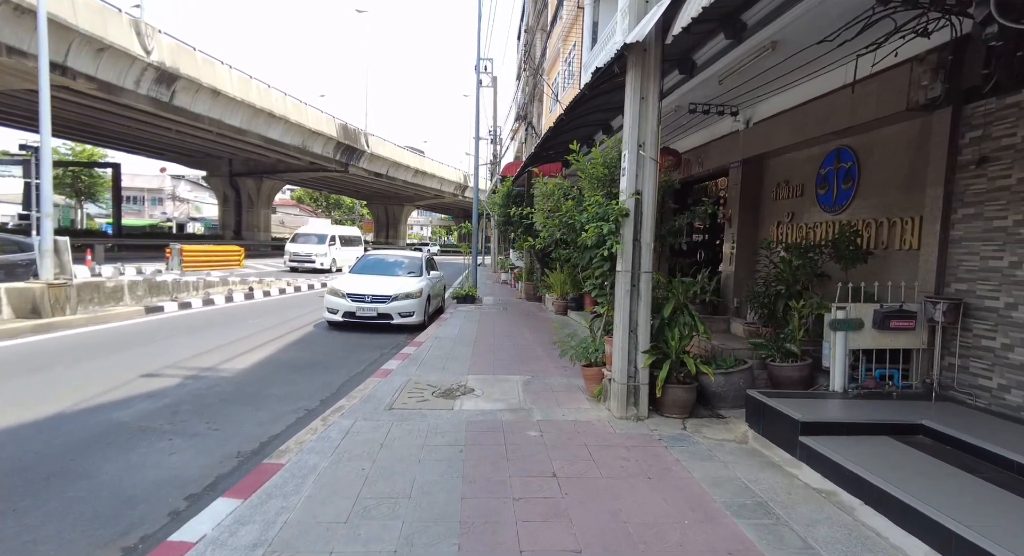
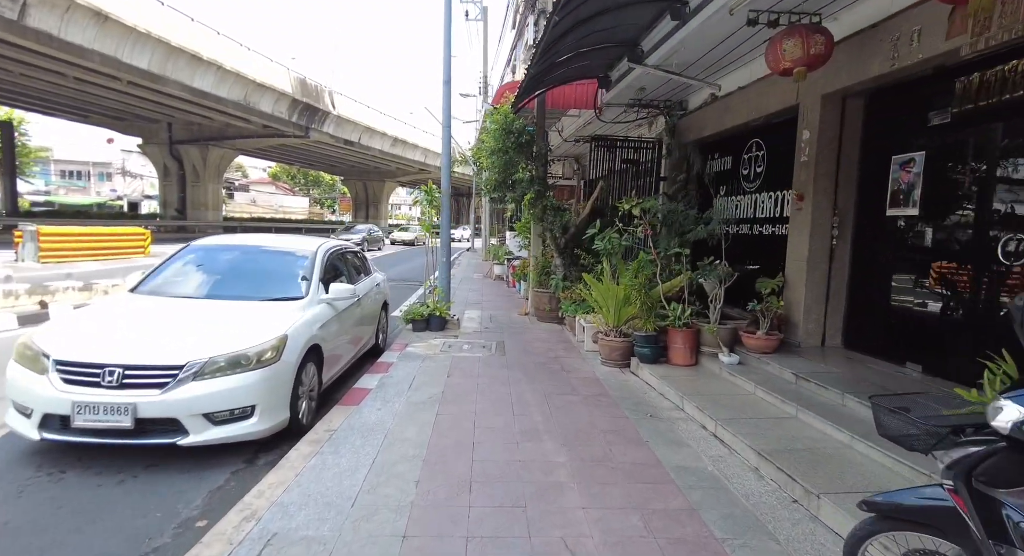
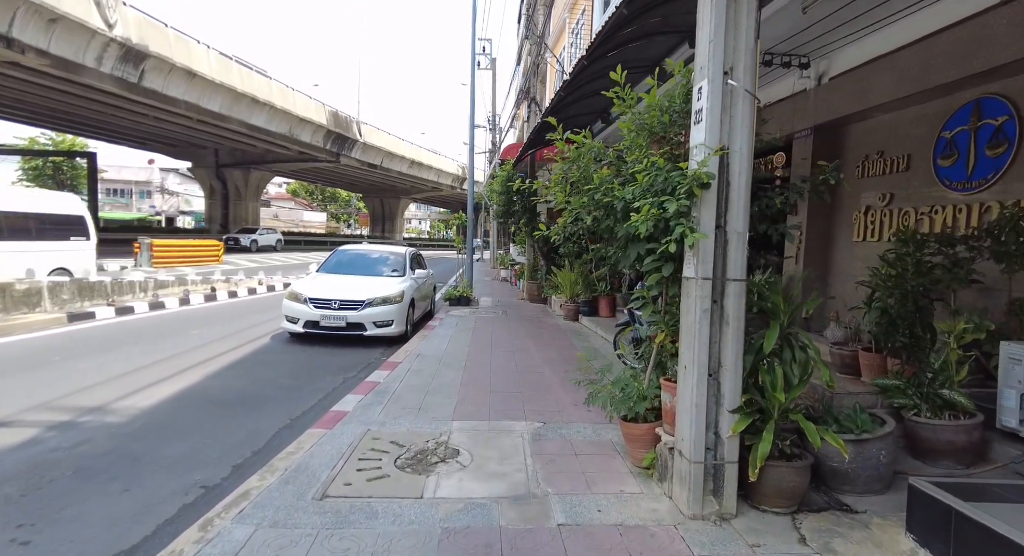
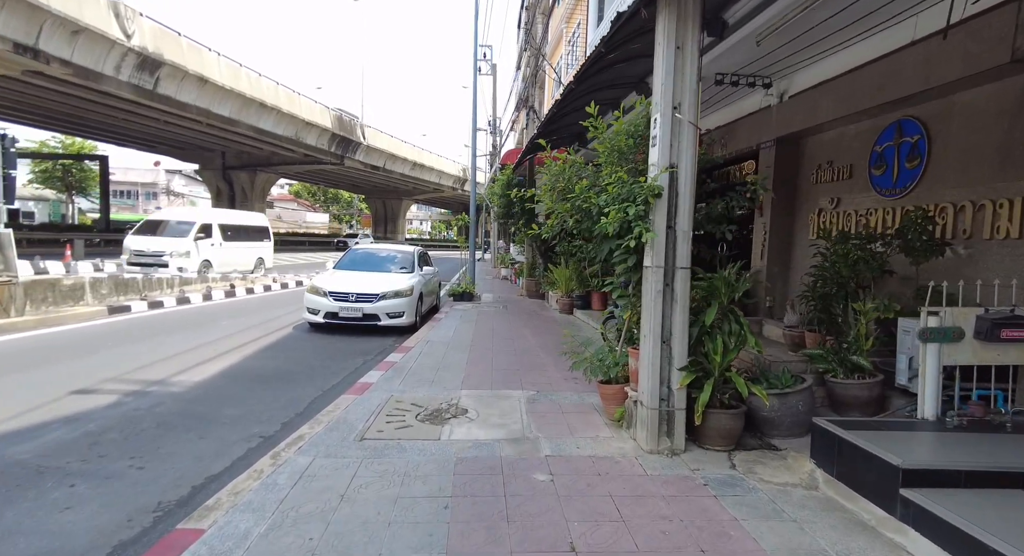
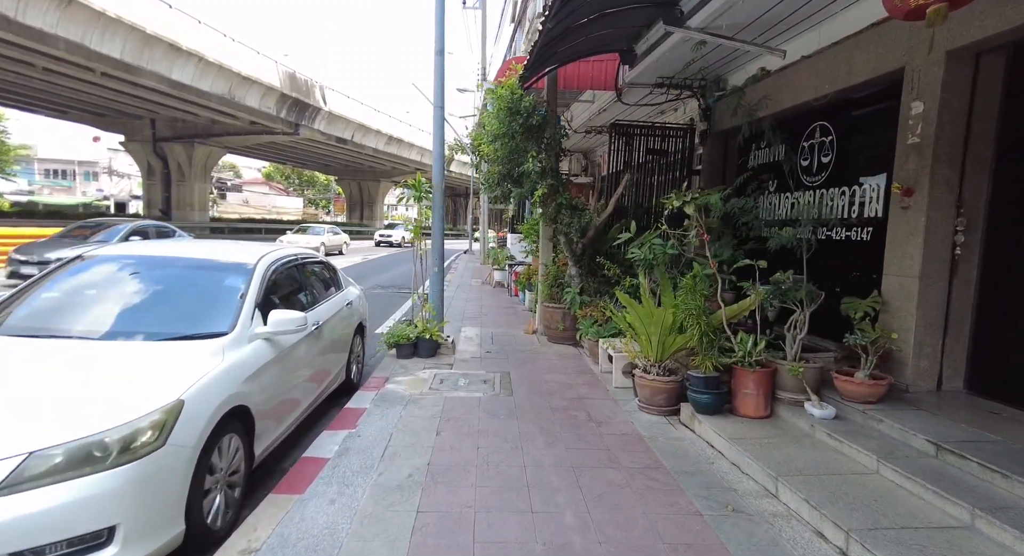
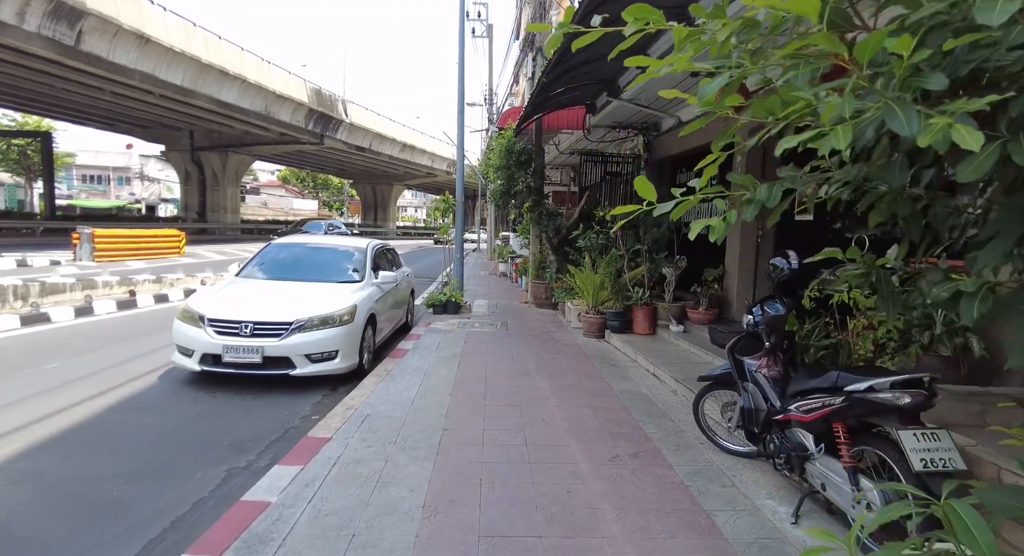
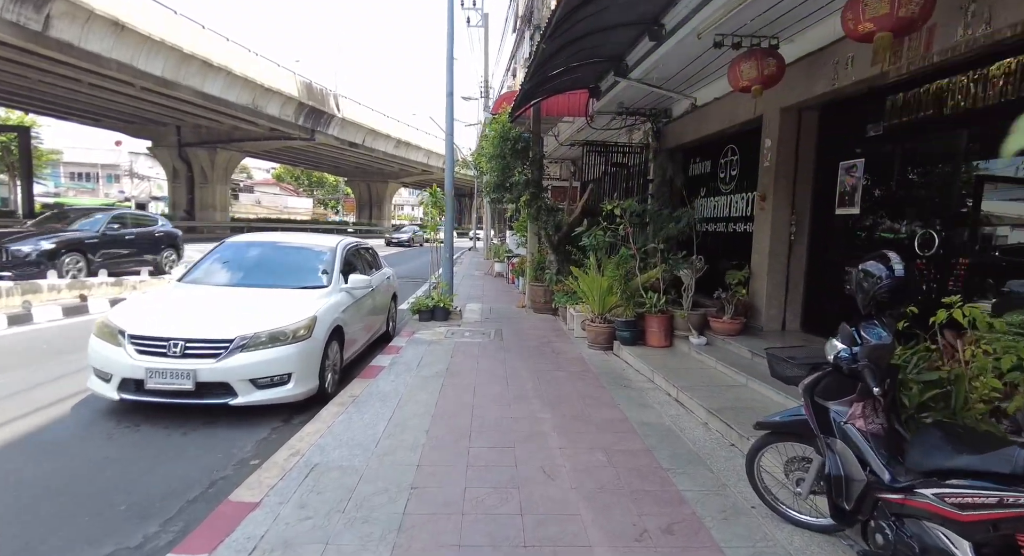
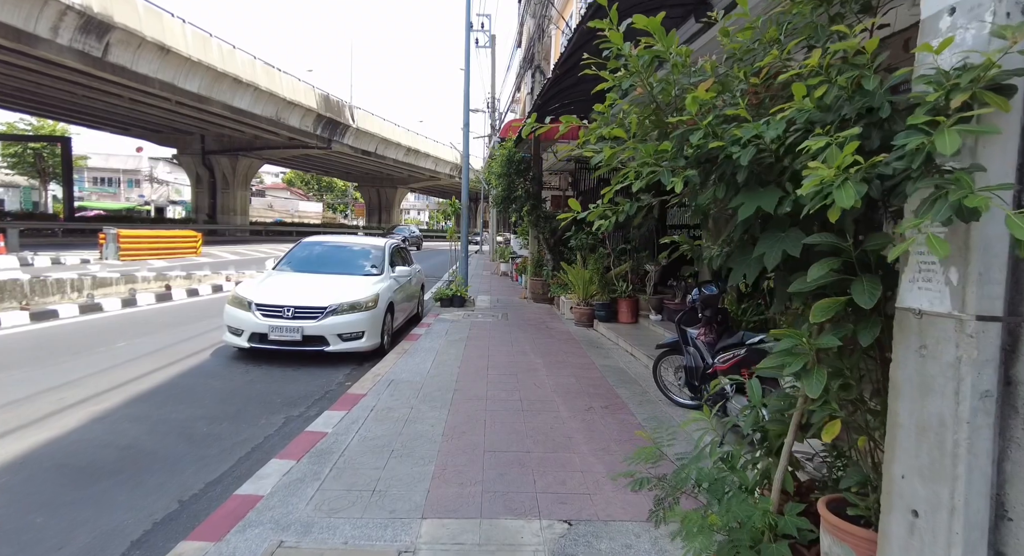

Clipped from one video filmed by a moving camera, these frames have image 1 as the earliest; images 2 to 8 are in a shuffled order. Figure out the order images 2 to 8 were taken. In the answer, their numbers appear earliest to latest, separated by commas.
4, 3, 8, 6, 7, 2, 5
